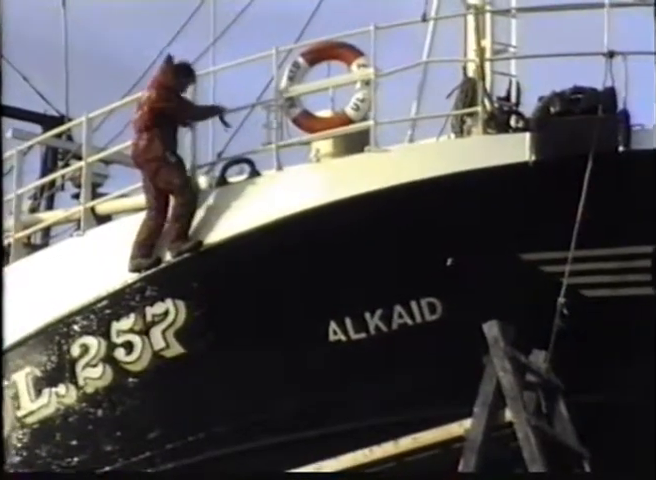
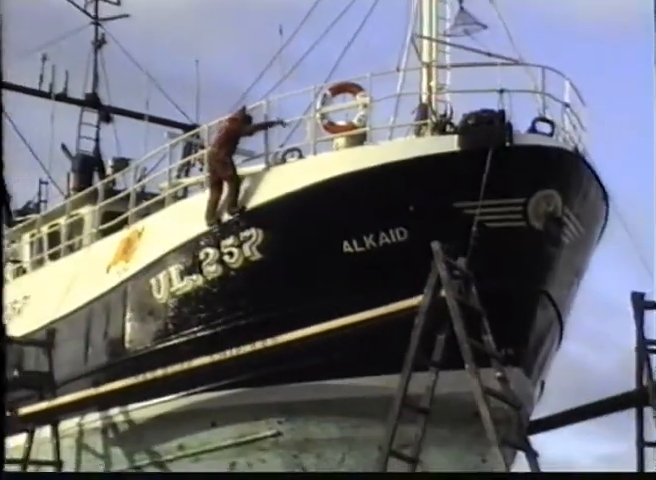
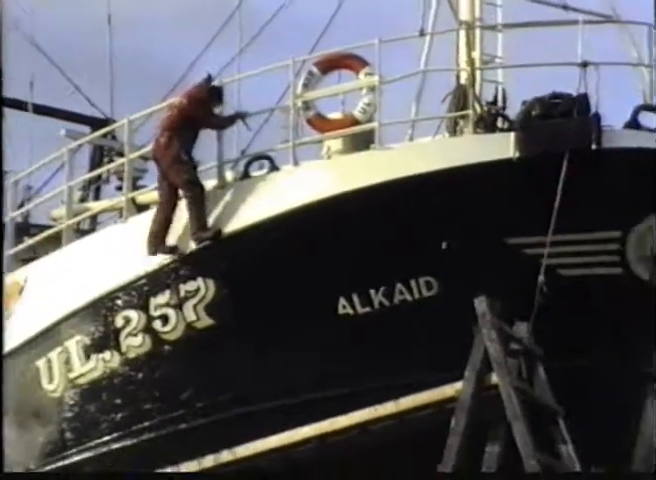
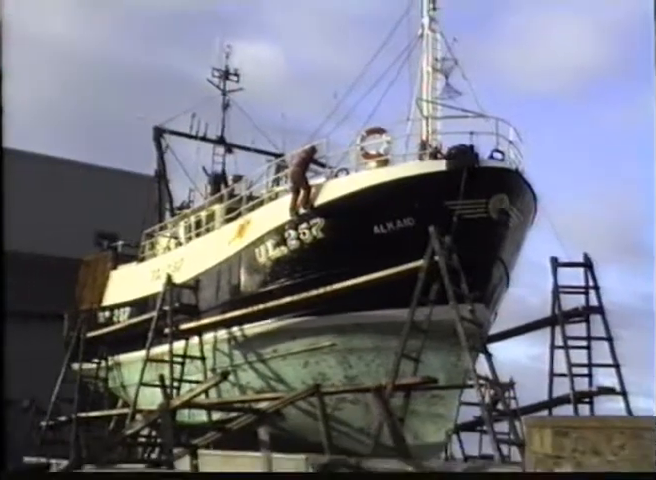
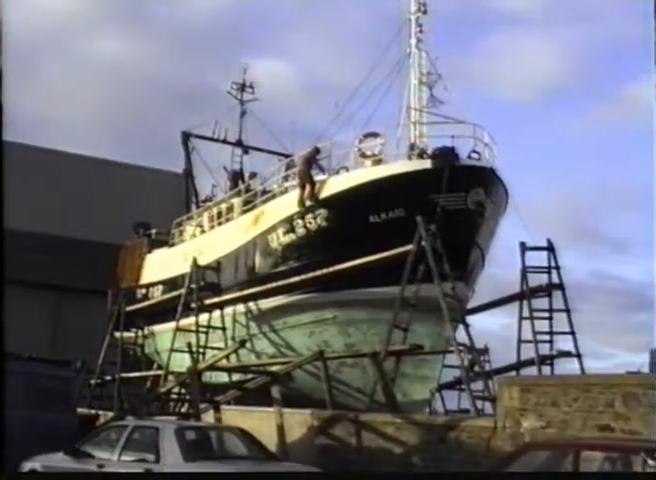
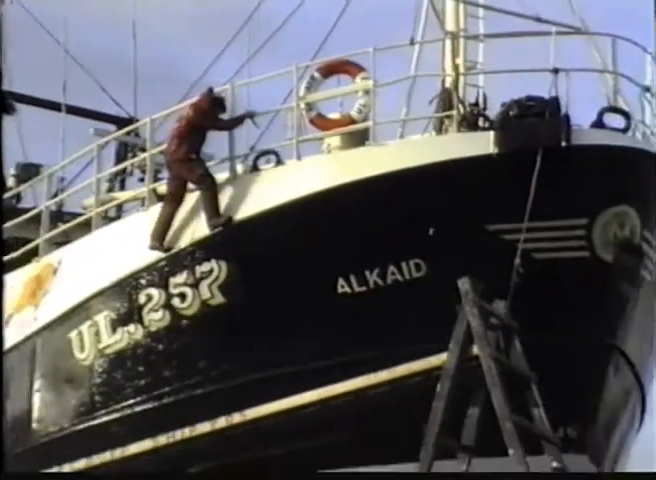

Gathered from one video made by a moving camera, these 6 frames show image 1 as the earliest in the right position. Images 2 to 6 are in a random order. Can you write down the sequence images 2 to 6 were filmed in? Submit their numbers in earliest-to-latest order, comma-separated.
3, 6, 2, 4, 5
